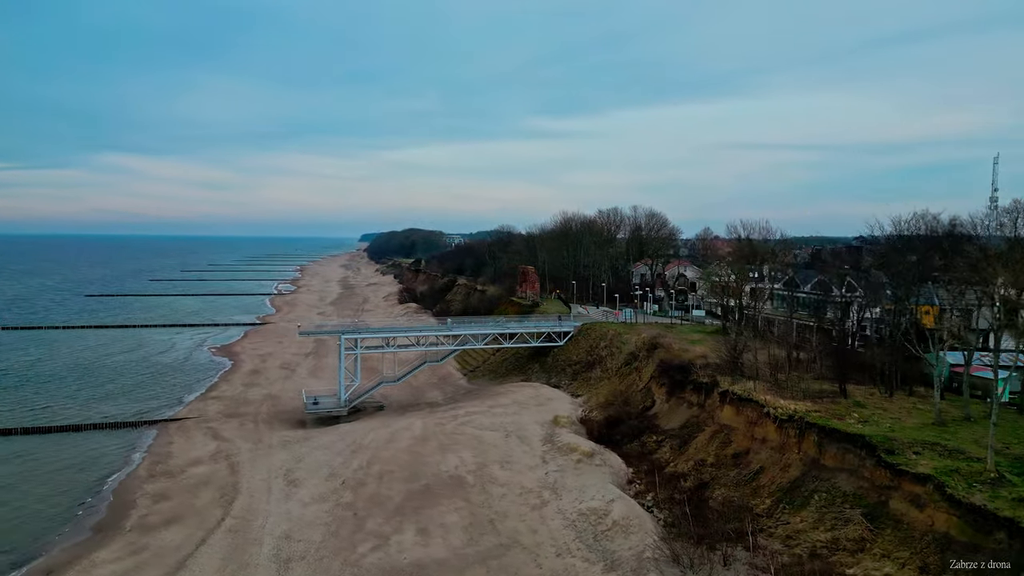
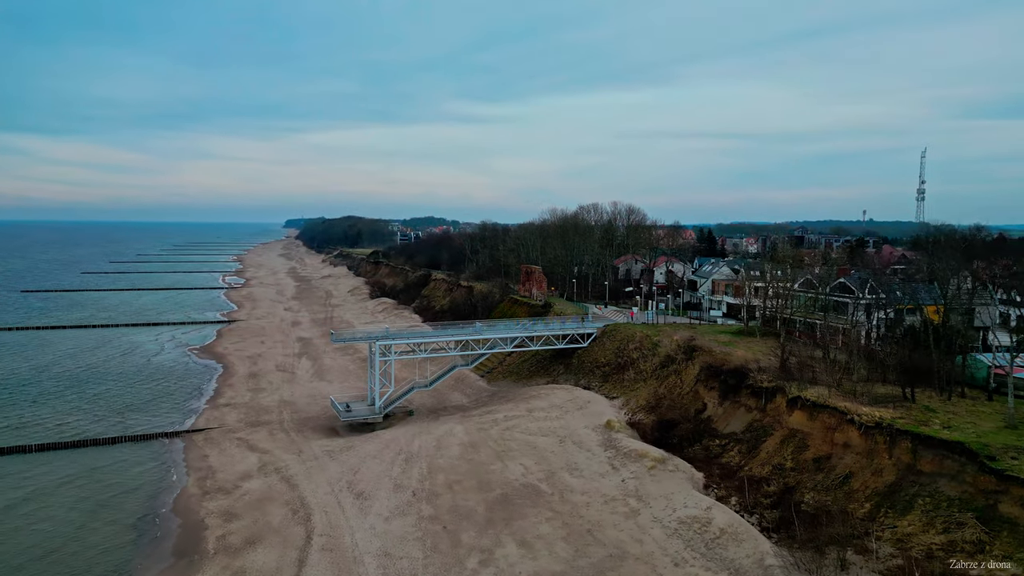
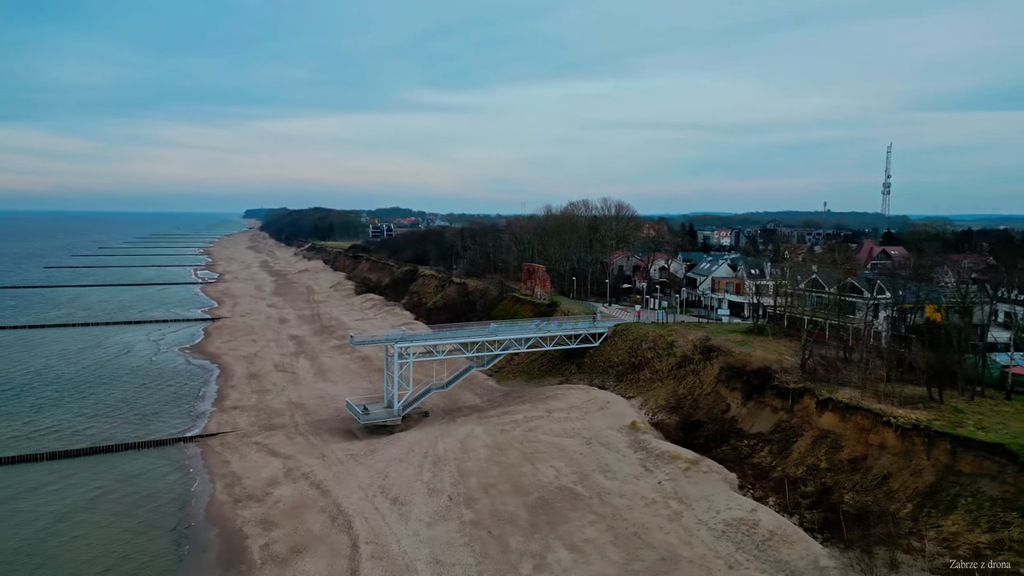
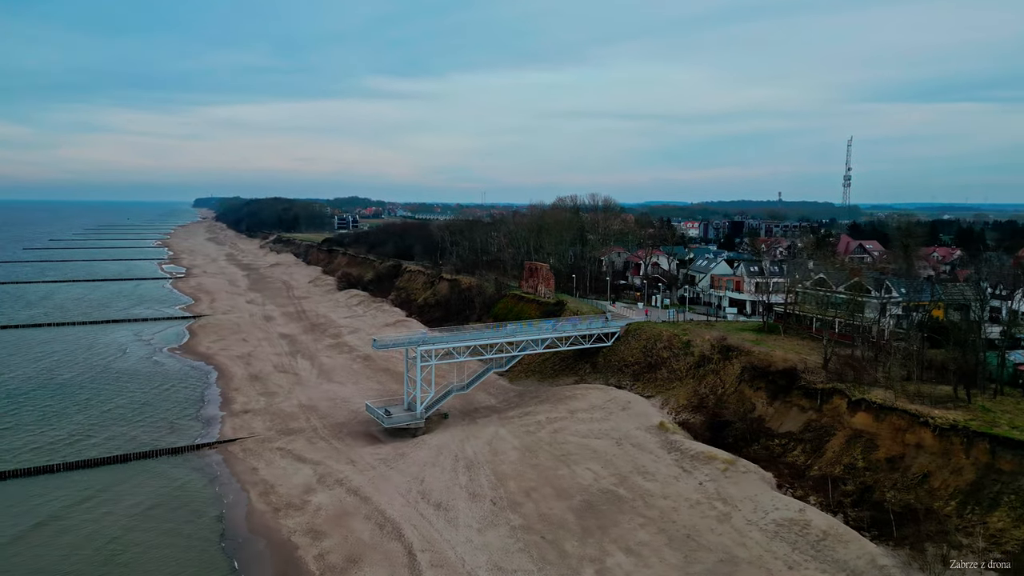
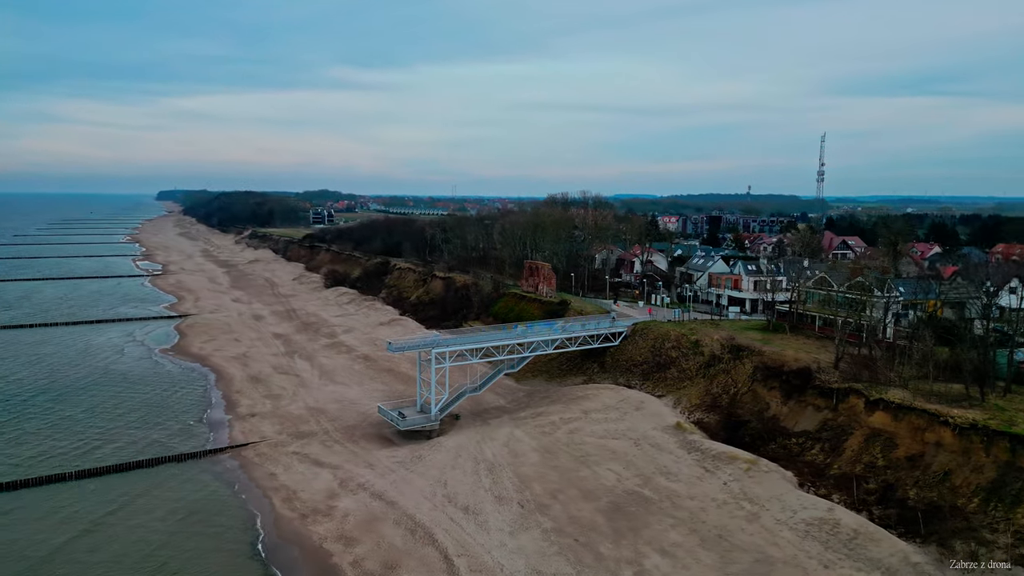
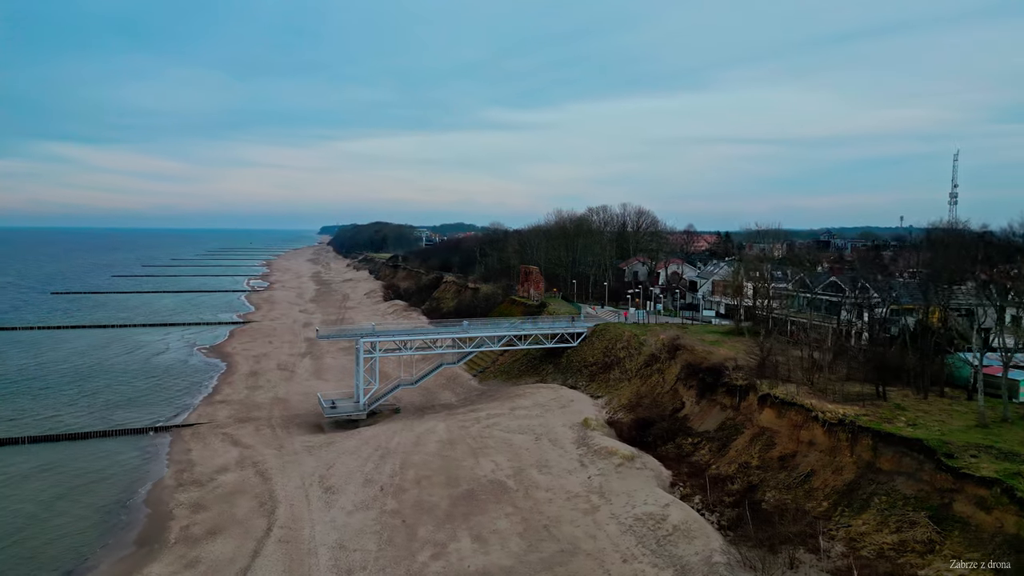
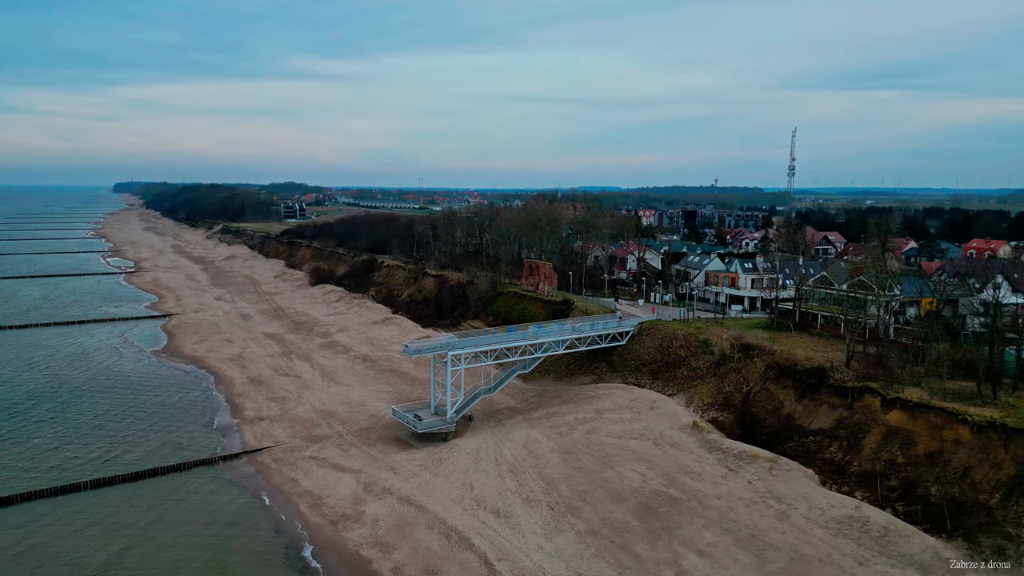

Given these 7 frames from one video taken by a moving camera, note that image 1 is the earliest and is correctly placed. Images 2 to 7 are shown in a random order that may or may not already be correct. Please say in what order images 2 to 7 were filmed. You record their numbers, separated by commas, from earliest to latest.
6, 2, 3, 4, 5, 7
